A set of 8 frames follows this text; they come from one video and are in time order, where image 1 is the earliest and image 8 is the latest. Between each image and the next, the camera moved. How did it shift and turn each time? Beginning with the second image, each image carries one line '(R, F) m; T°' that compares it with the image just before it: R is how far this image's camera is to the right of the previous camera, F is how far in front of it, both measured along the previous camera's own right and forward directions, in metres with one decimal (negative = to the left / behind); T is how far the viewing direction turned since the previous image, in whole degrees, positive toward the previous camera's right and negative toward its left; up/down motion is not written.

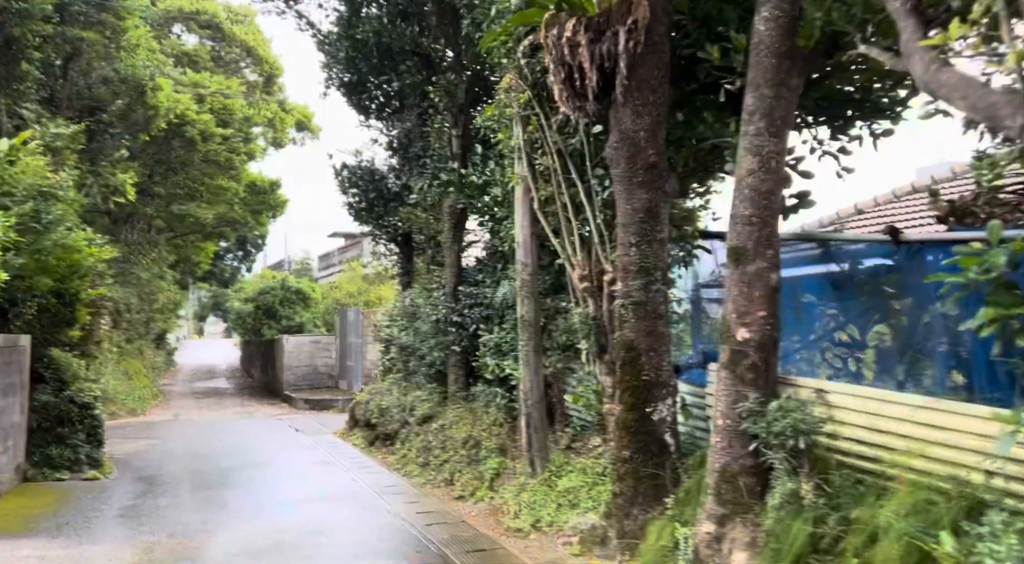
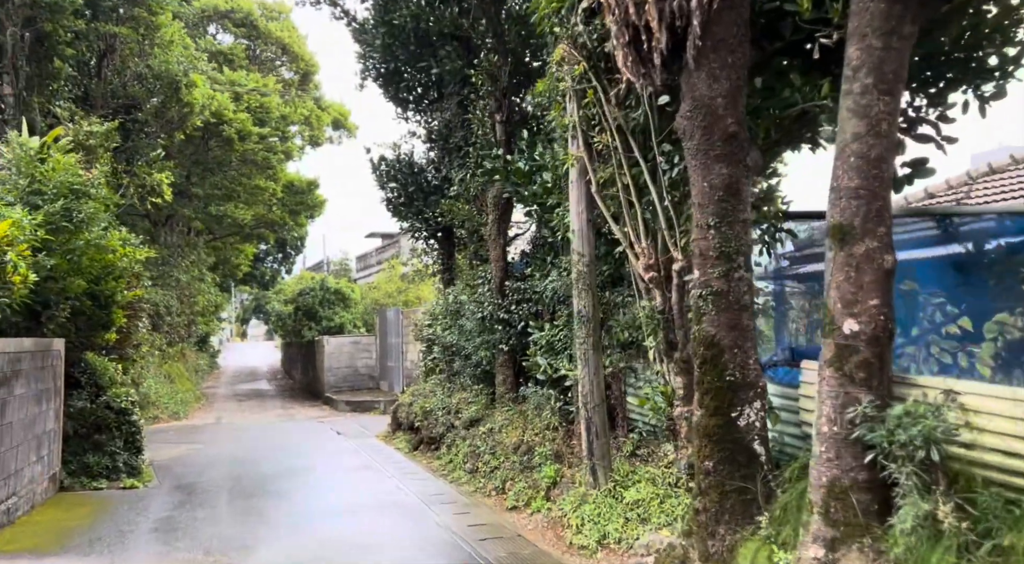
(-0.1, +0.6) m; -3°
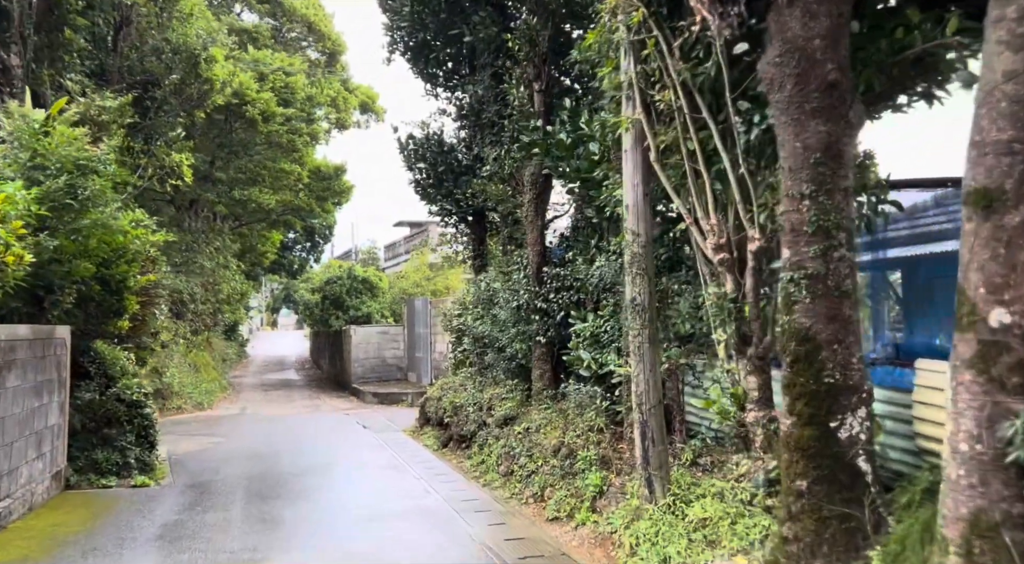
(-0.1, +0.8) m; -2°
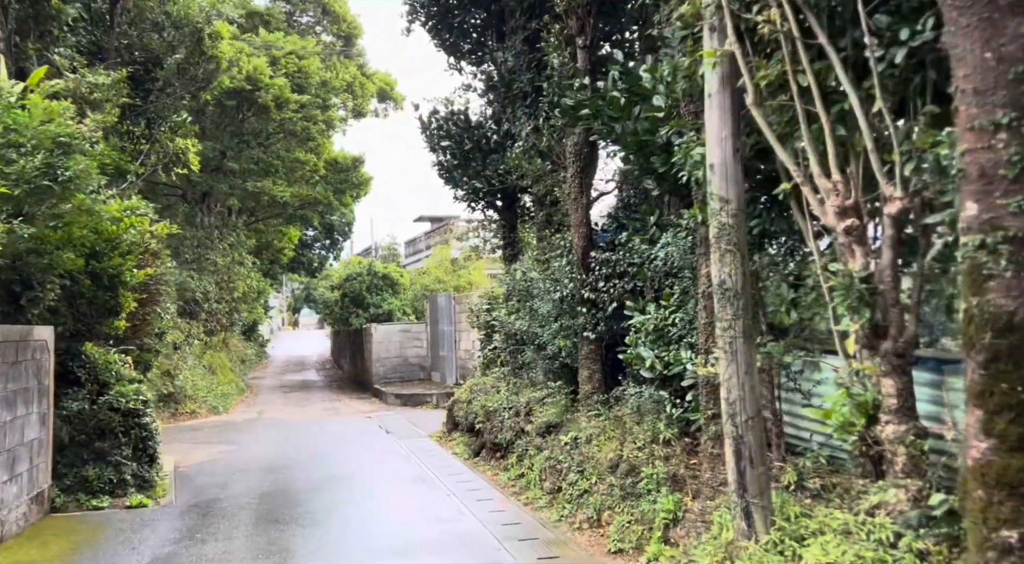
(-0.2, +1.1) m; -1°
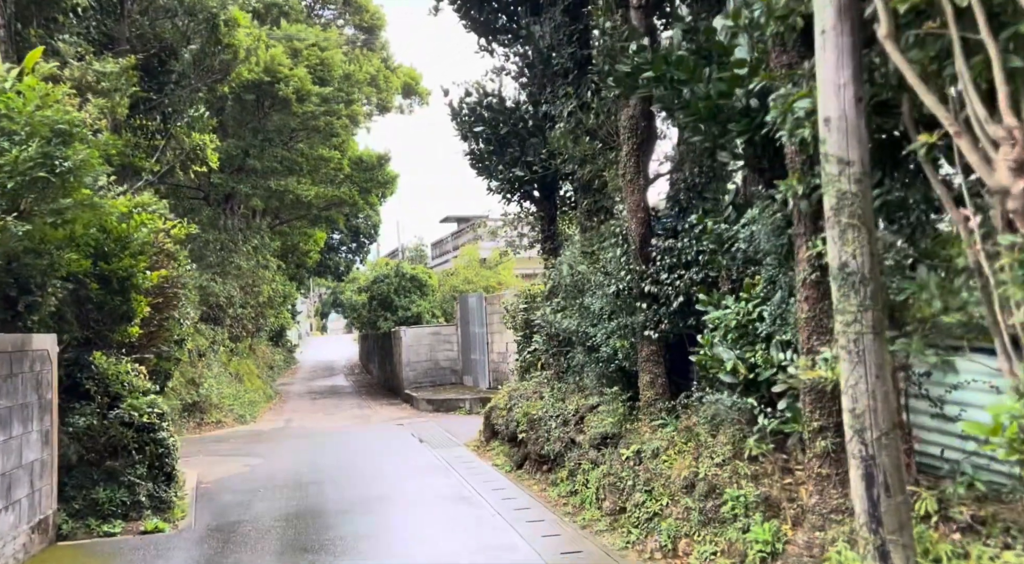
(-0.2, +0.8) m; -2°
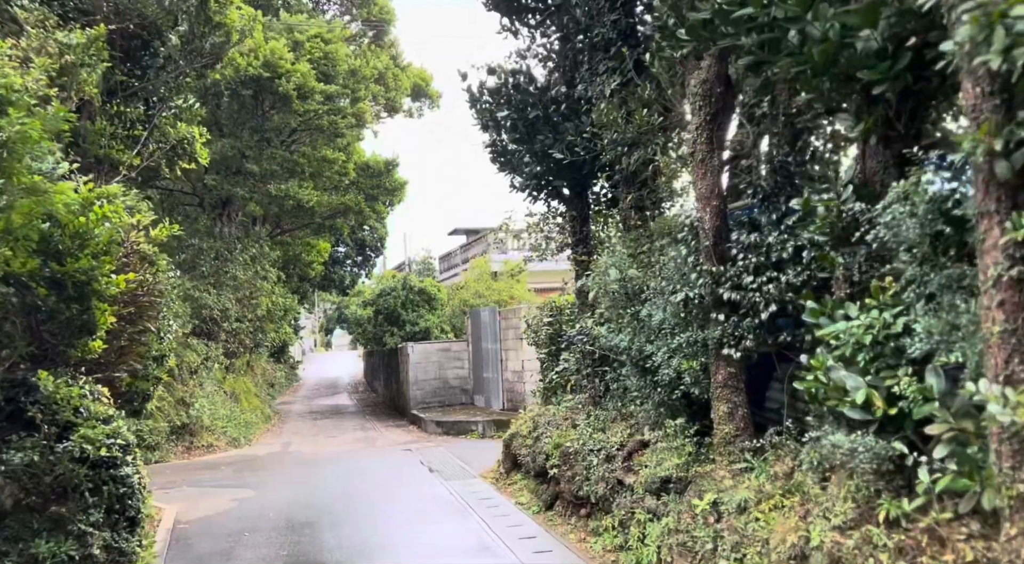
(-0.2, +1.3) m; 0°
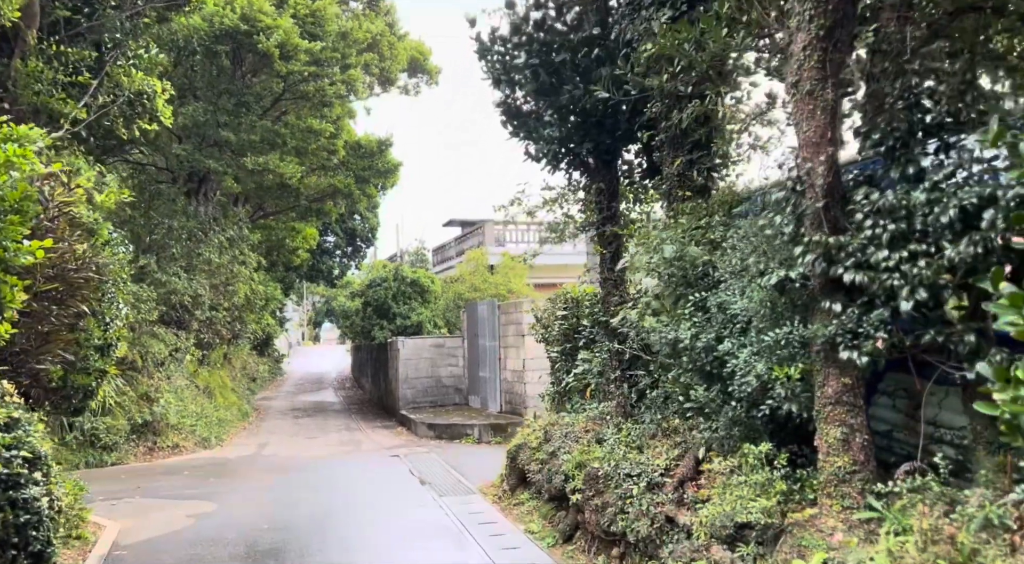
(-0.2, +1.4) m; +1°
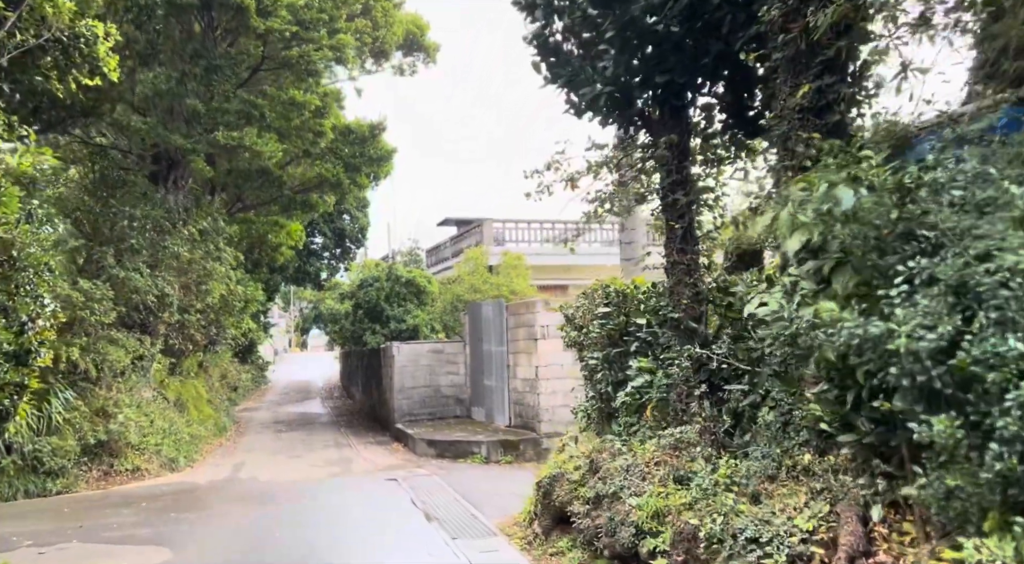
(-0.4, +1.8) m; +1°
